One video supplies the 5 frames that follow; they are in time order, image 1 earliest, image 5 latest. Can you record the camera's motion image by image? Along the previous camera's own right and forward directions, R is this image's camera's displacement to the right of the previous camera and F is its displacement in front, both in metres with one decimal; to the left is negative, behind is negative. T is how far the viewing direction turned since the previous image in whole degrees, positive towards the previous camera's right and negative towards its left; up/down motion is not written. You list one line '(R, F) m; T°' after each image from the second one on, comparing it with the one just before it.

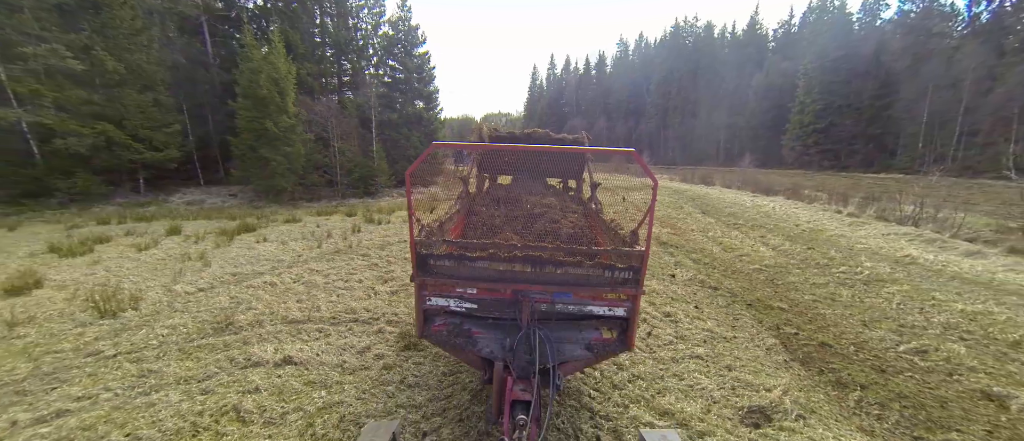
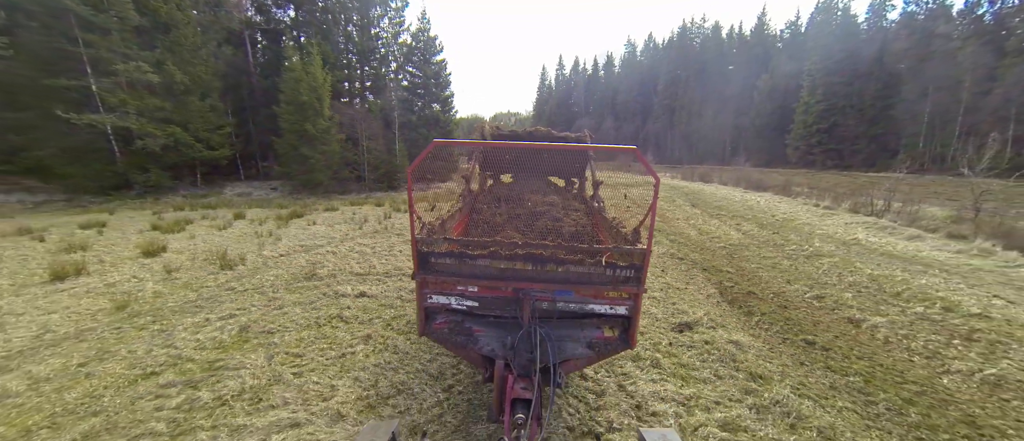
(0.0, -1.9) m; -1°
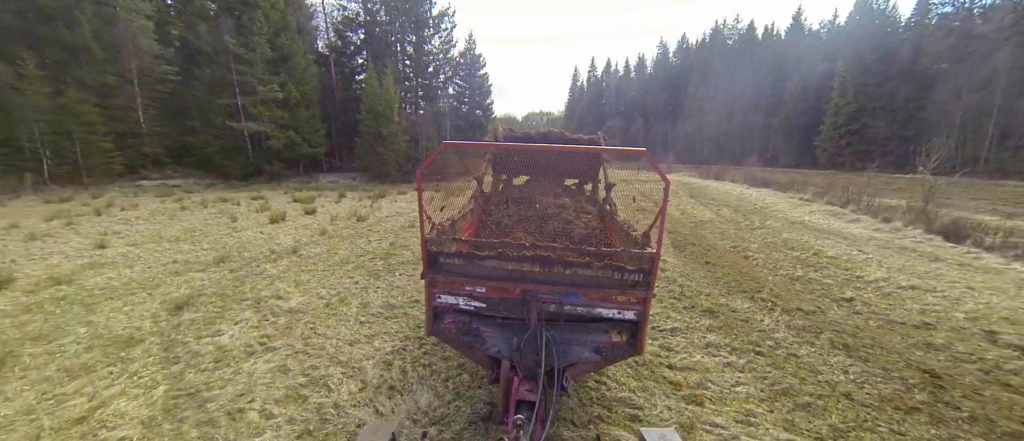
(+0.2, -4.1) m; -4°
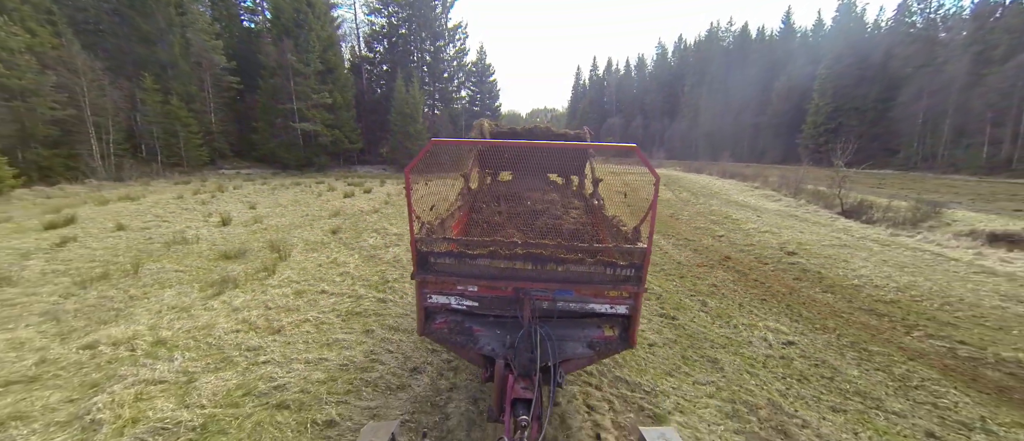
(-0.1, -4.5) m; 0°
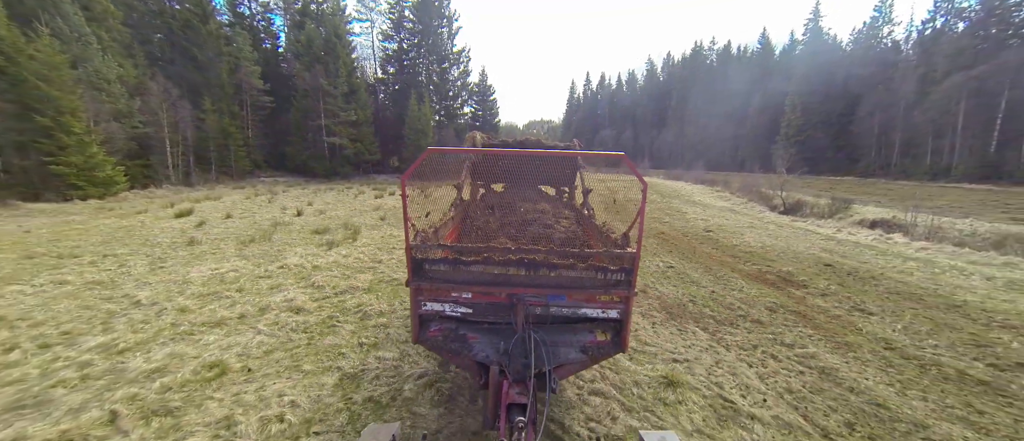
(-0.1, -3.7) m; +1°
